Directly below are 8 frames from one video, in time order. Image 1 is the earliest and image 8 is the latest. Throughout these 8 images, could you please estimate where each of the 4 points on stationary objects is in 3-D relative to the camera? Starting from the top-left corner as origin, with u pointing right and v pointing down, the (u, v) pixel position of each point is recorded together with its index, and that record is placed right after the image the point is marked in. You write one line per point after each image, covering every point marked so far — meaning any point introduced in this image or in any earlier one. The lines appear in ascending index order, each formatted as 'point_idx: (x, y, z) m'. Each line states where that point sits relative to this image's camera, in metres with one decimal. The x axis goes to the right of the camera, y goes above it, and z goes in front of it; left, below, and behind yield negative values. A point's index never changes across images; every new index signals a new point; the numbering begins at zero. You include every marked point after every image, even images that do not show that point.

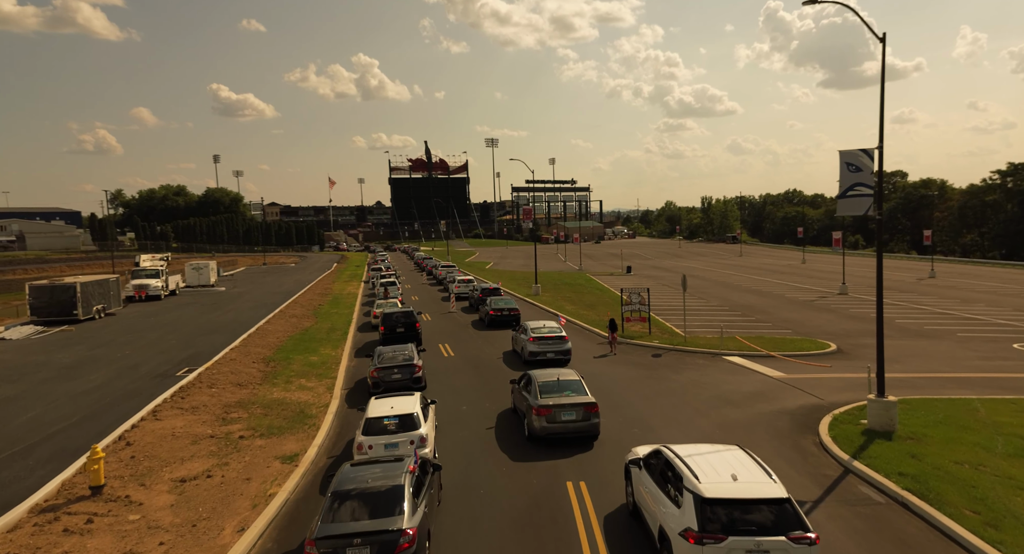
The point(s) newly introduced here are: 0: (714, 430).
0: (+4.8, -3.6, +15.5) m
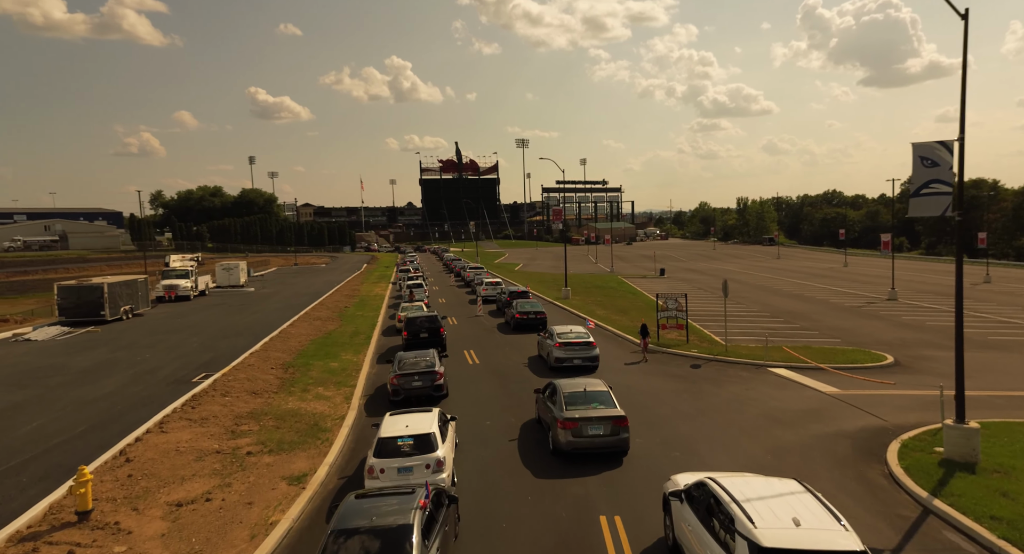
0: (+5.4, -3.8, +13.9) m
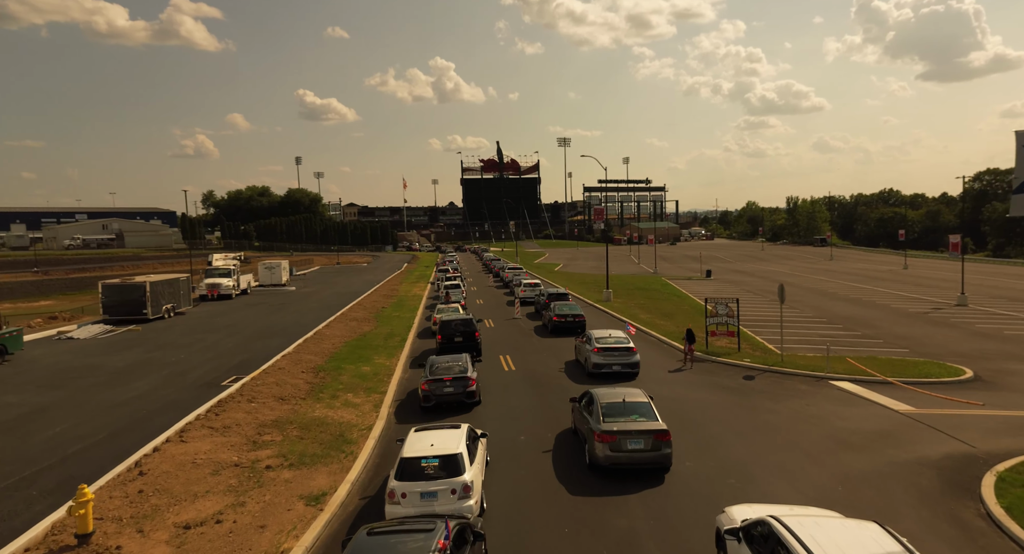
0: (+6.1, -3.9, +12.4) m
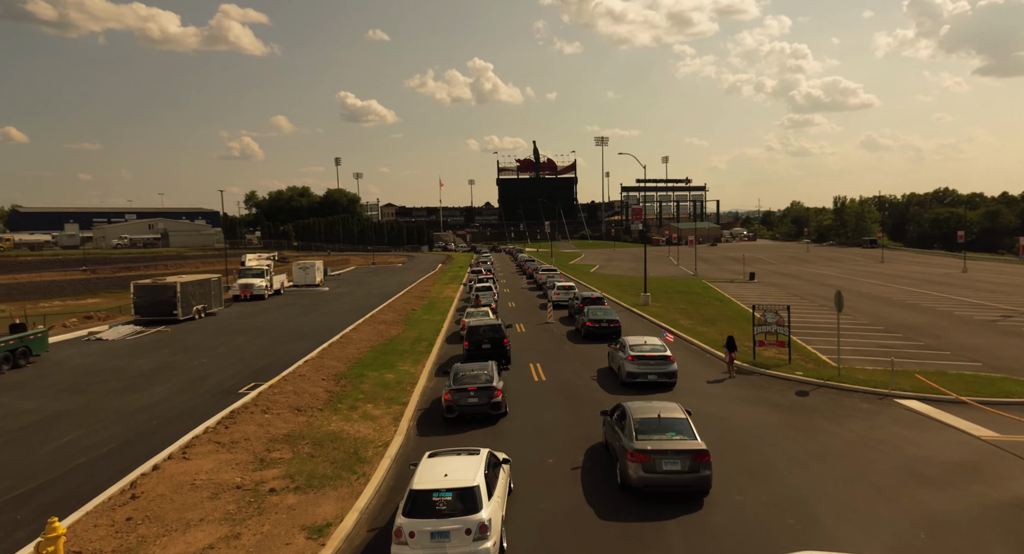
0: (+6.5, -4.1, +10.6) m
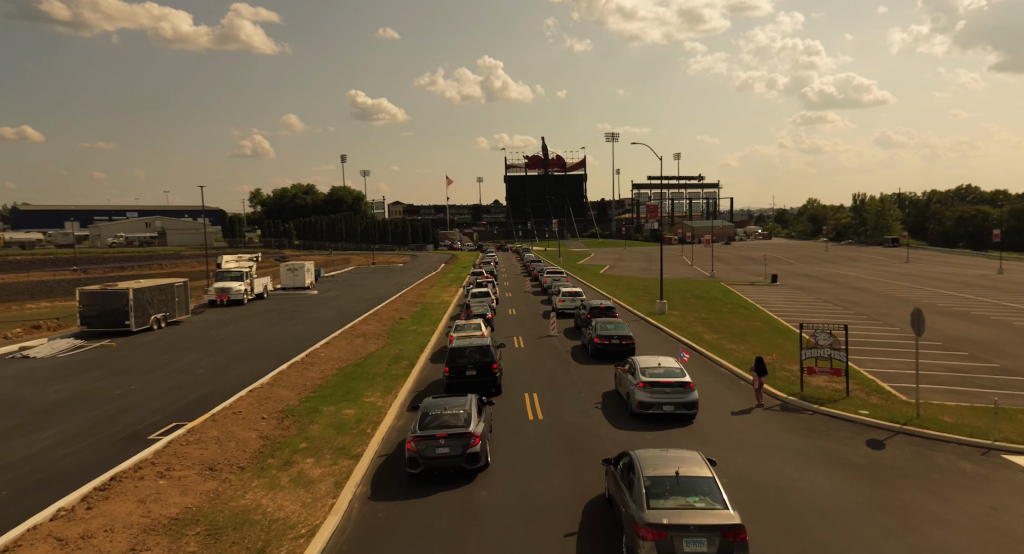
0: (+6.1, -4.5, +6.1) m
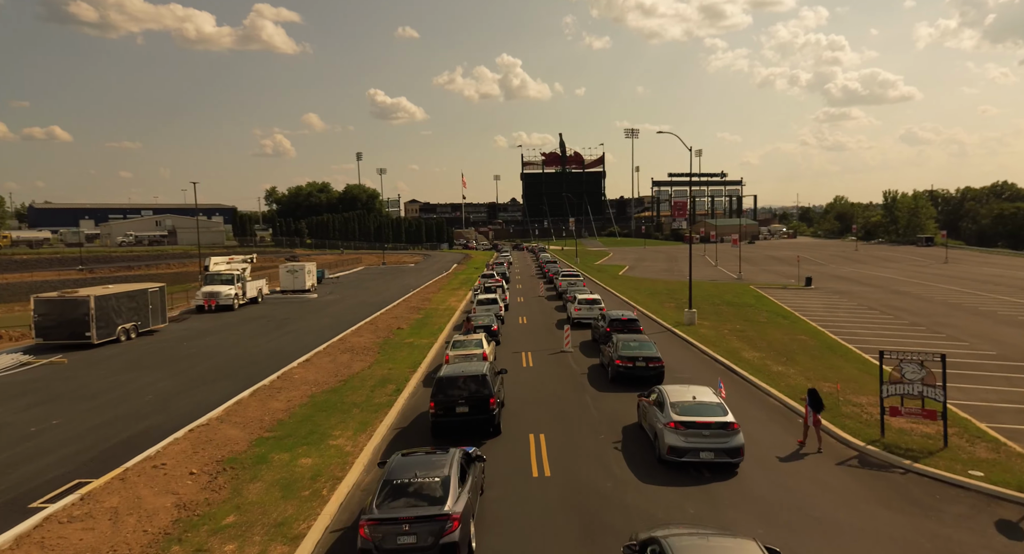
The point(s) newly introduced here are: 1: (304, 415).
0: (+5.7, -4.9, +2.0) m
1: (-5.7, -3.7, +18.0) m
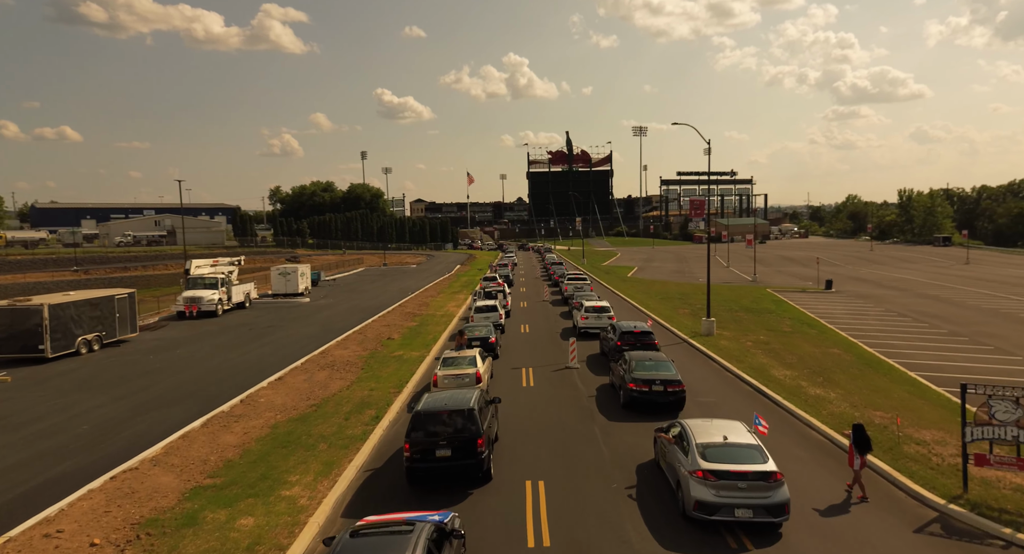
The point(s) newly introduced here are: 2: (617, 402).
0: (+5.4, -5.1, -1.0) m
1: (-5.8, -4.0, +15.2) m
2: (+3.3, -3.8, +19.8) m
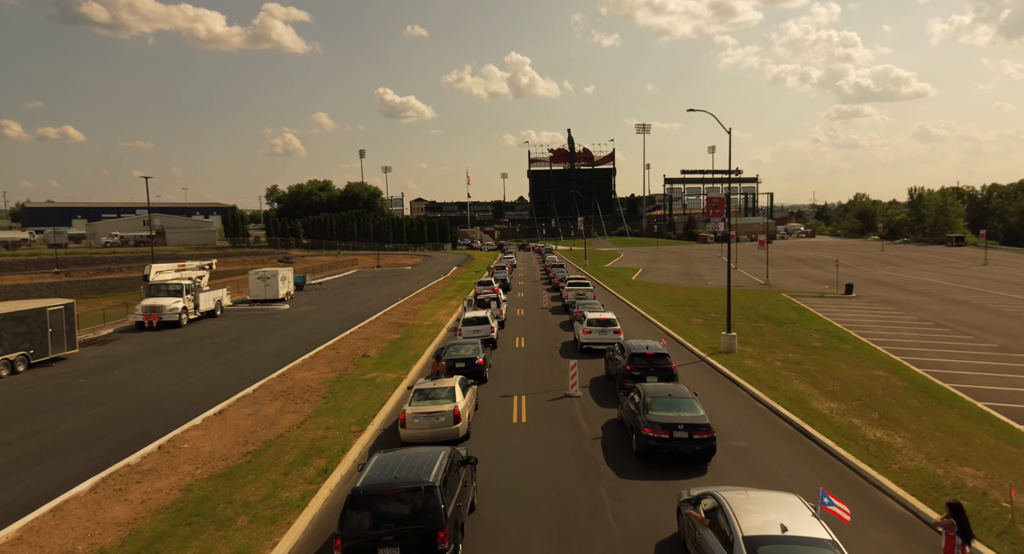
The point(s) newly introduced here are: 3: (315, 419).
0: (+5.0, -5.5, -4.8) m
1: (-6.2, -4.4, +11.4) m
2: (+2.9, -4.1, +15.9) m
3: (-5.5, -3.9, +18.1) m
